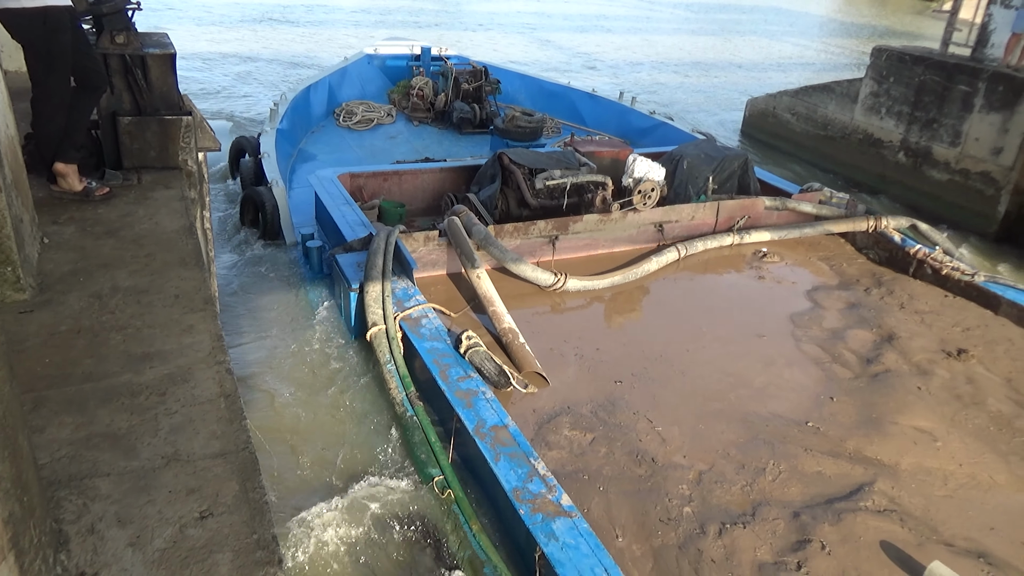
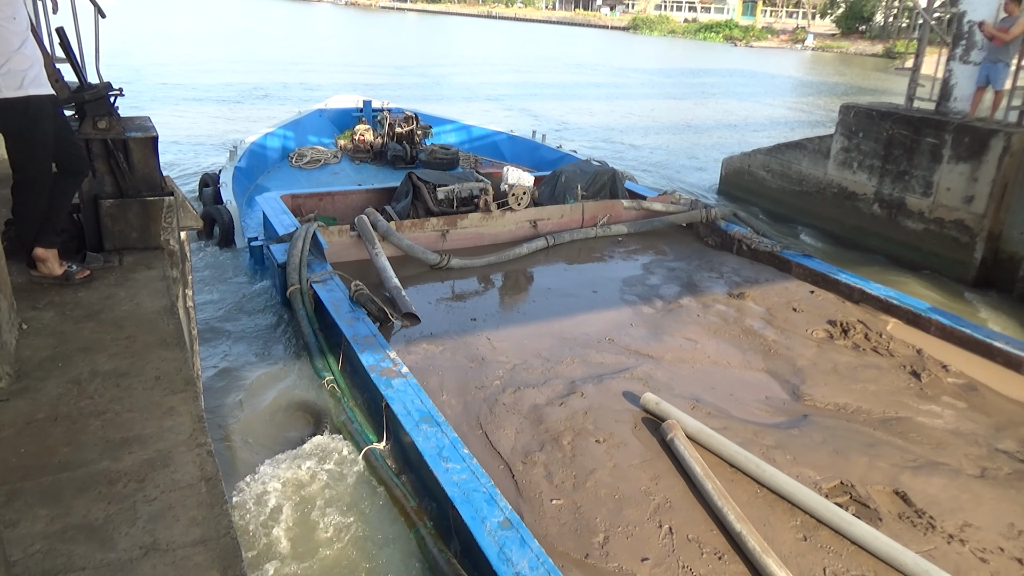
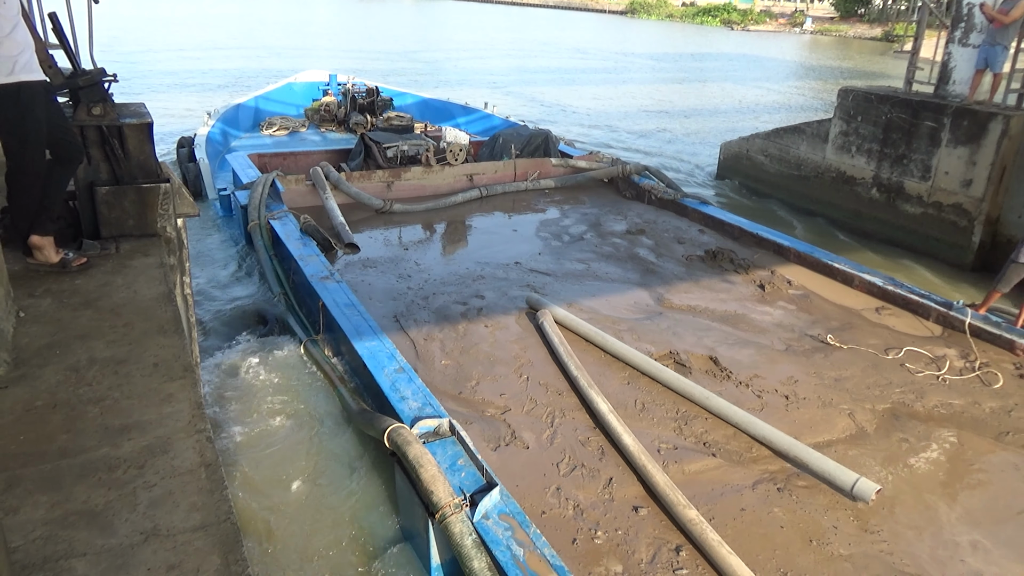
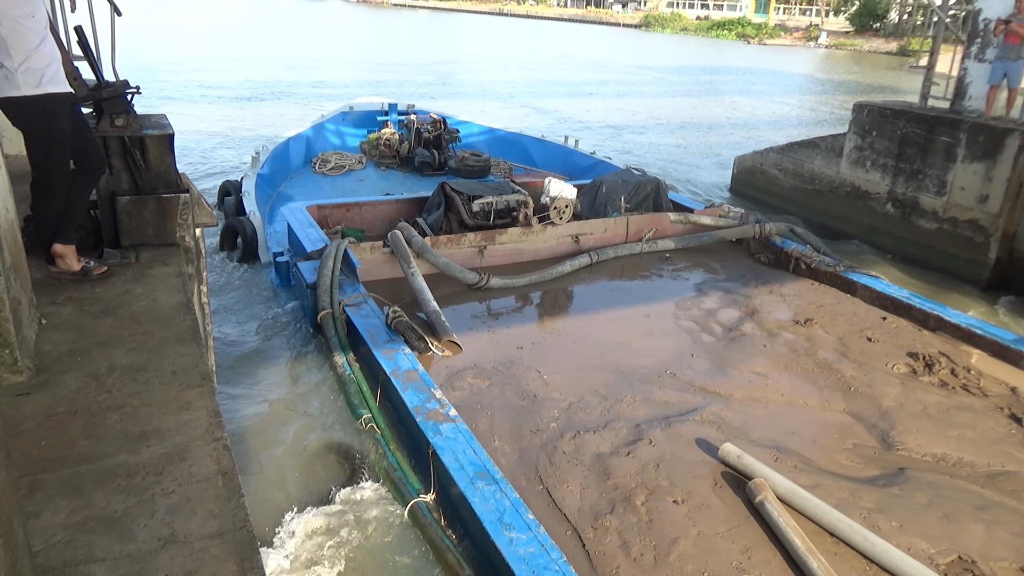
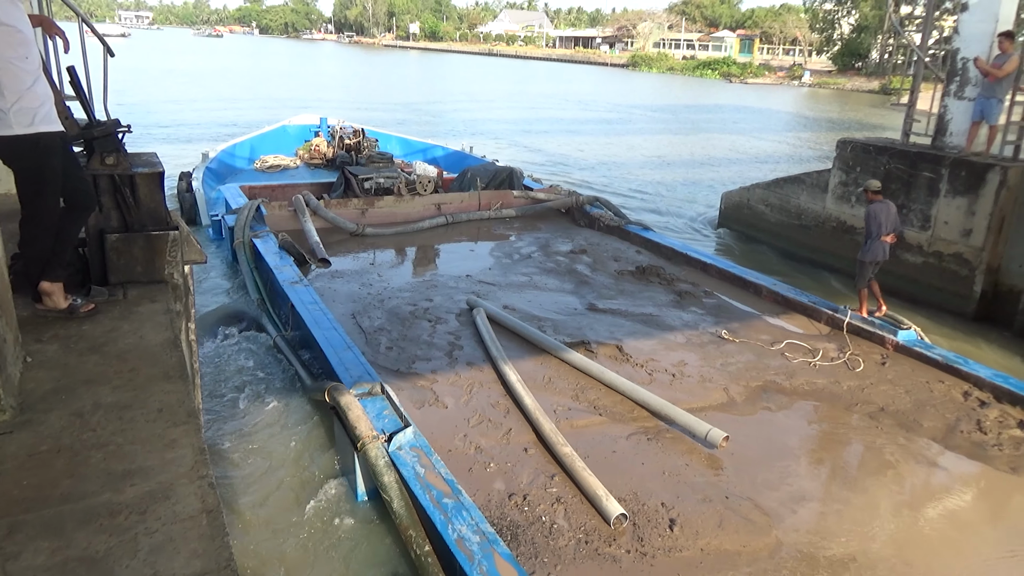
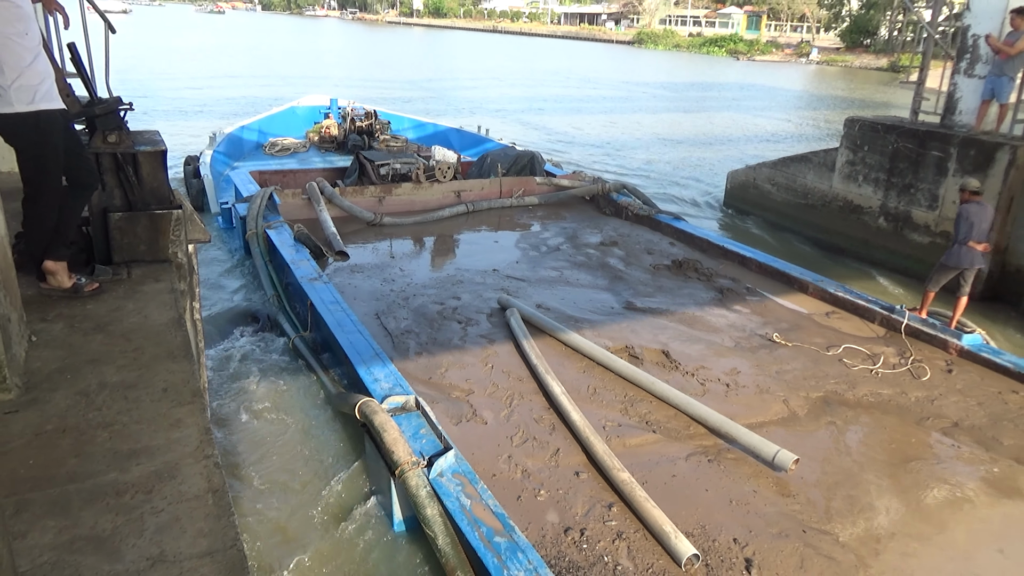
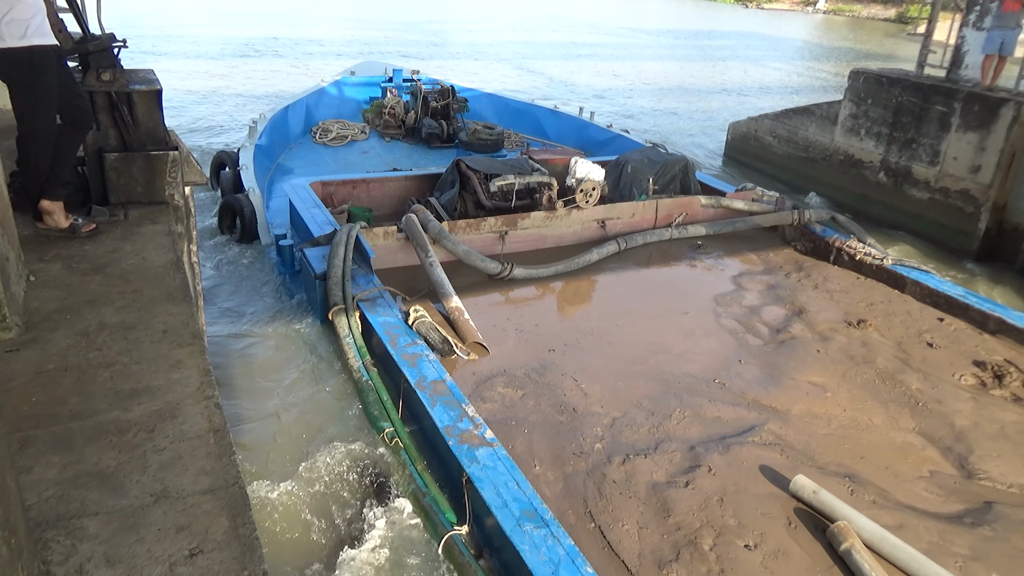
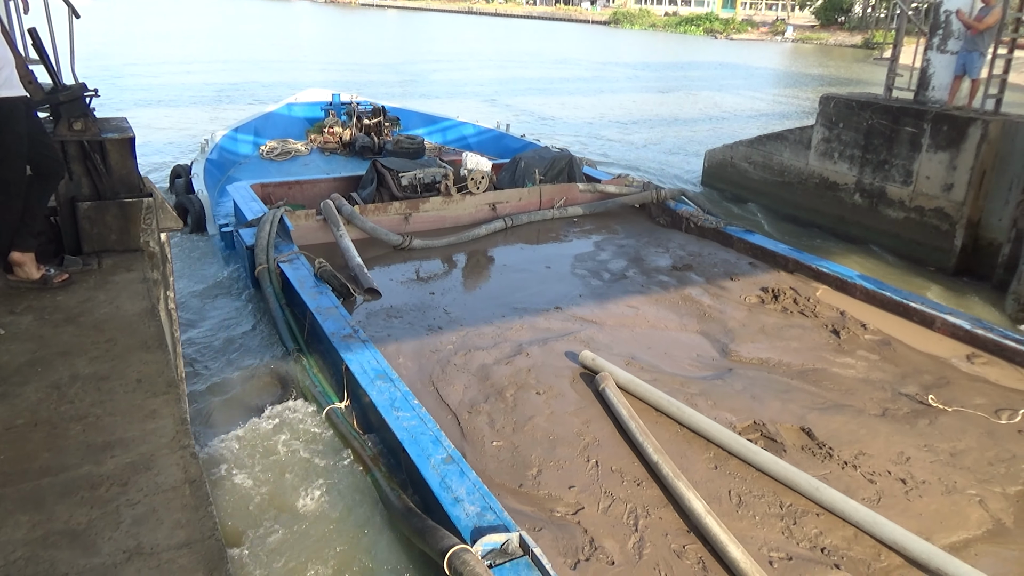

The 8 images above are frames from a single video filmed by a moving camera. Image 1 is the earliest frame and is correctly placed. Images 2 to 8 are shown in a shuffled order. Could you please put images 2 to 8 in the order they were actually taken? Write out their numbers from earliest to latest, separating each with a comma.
7, 4, 2, 8, 3, 6, 5
